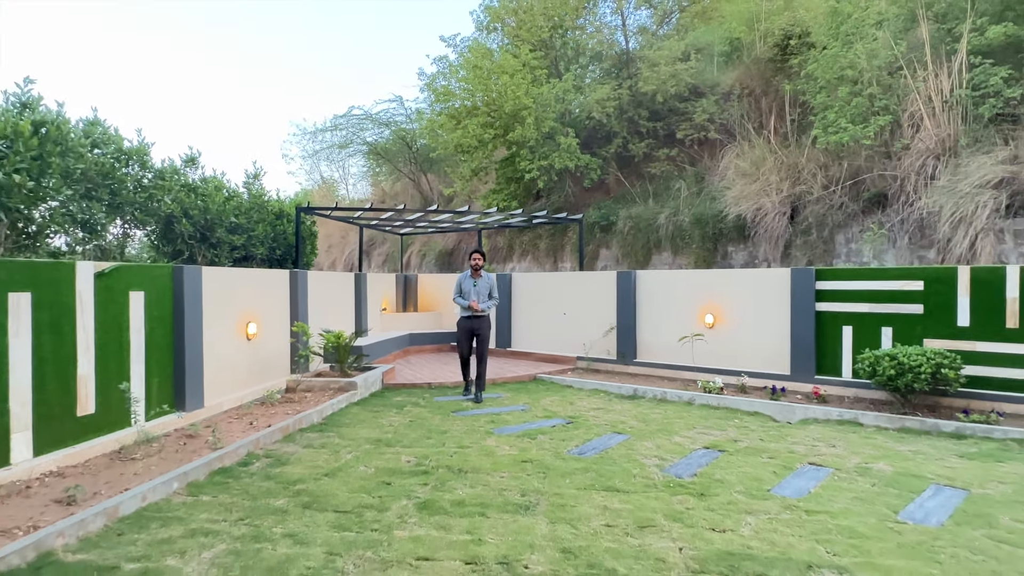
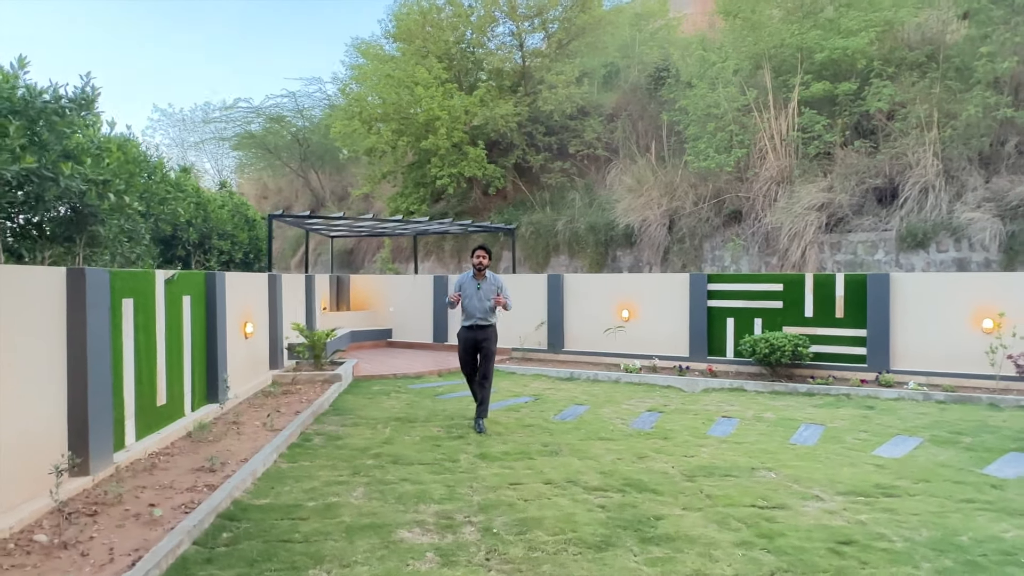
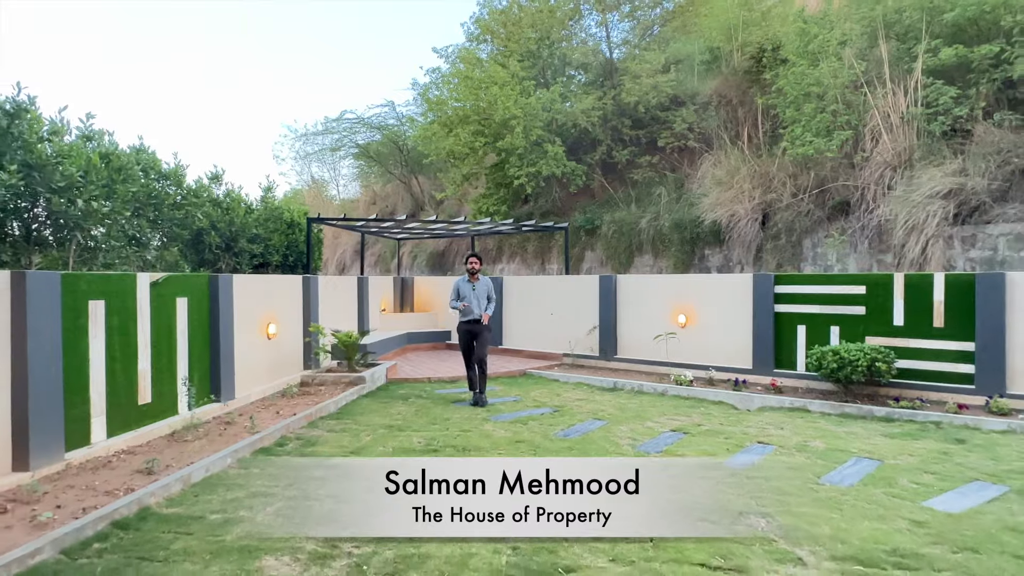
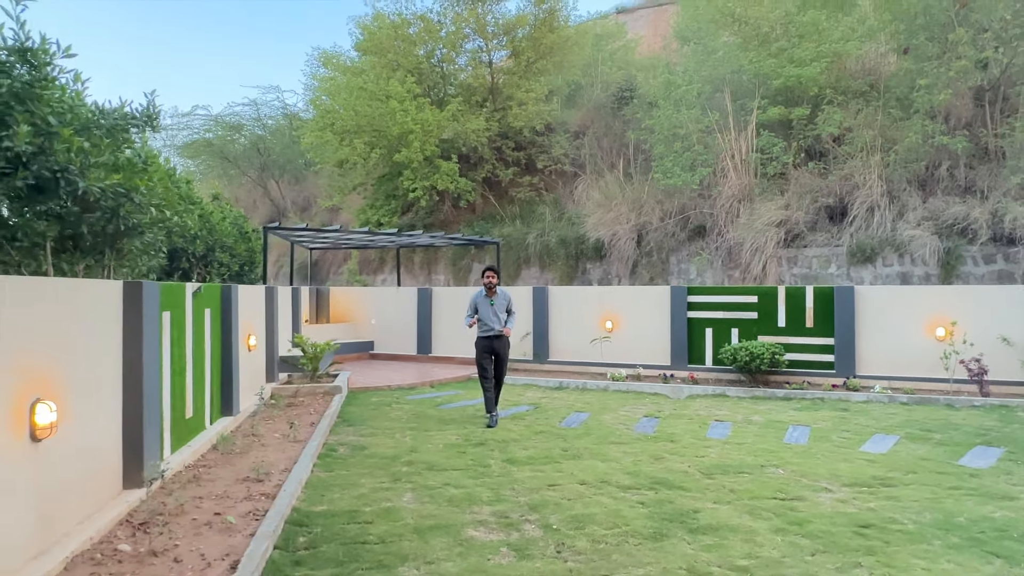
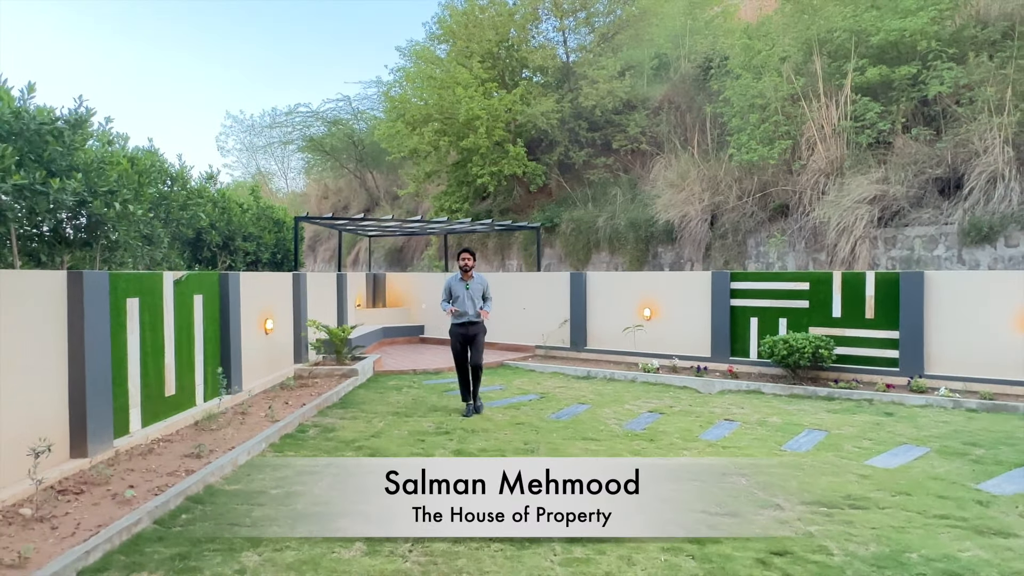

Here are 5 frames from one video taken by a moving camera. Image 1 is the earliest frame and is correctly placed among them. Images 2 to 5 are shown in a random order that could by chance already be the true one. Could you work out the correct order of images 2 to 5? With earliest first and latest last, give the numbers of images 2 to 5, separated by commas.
3, 5, 2, 4
